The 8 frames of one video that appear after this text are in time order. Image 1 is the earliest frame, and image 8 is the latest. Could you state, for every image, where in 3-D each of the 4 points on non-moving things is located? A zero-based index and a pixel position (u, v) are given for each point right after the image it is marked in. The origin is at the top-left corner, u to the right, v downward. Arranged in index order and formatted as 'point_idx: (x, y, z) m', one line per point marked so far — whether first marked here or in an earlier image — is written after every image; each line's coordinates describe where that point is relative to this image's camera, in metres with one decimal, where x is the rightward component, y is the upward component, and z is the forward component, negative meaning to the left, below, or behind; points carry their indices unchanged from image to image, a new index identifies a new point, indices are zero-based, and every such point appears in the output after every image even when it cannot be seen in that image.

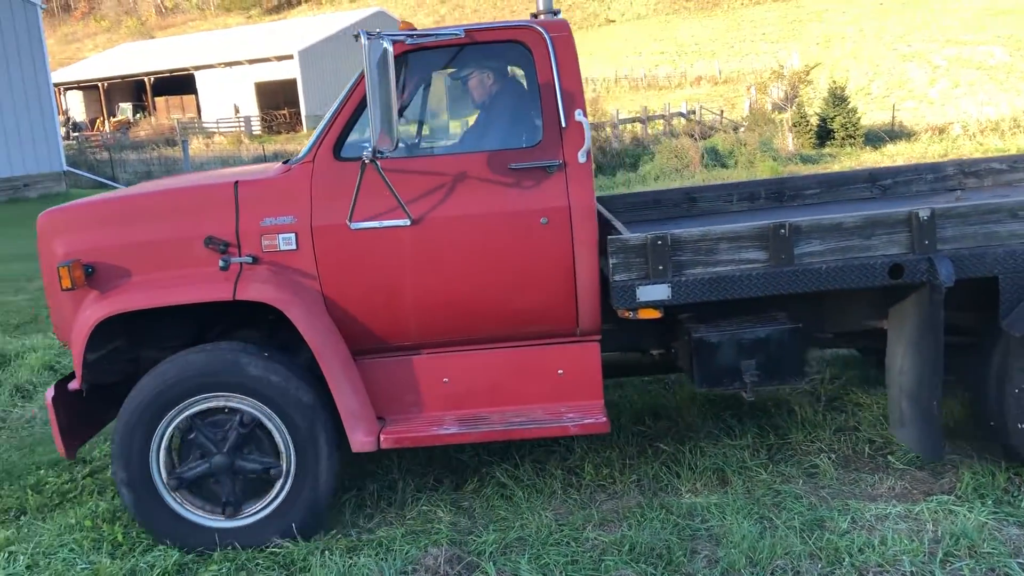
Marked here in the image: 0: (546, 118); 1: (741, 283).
0: (+0.1, +0.7, +3.4) m
1: (+0.9, 0.0, +3.4) m
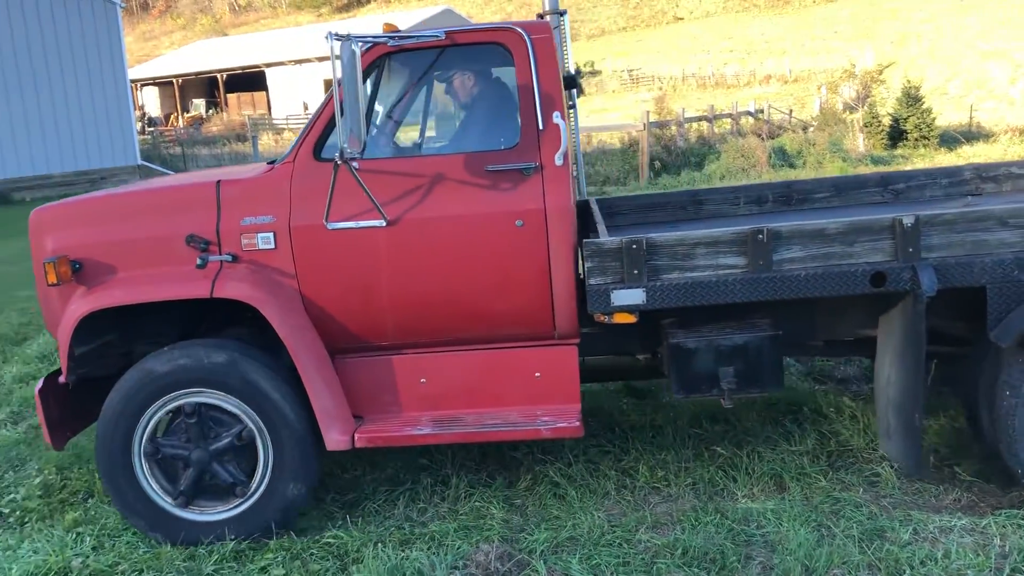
0: (0.0, +0.7, +3.4) m
1: (+0.8, 0.0, +3.3) m
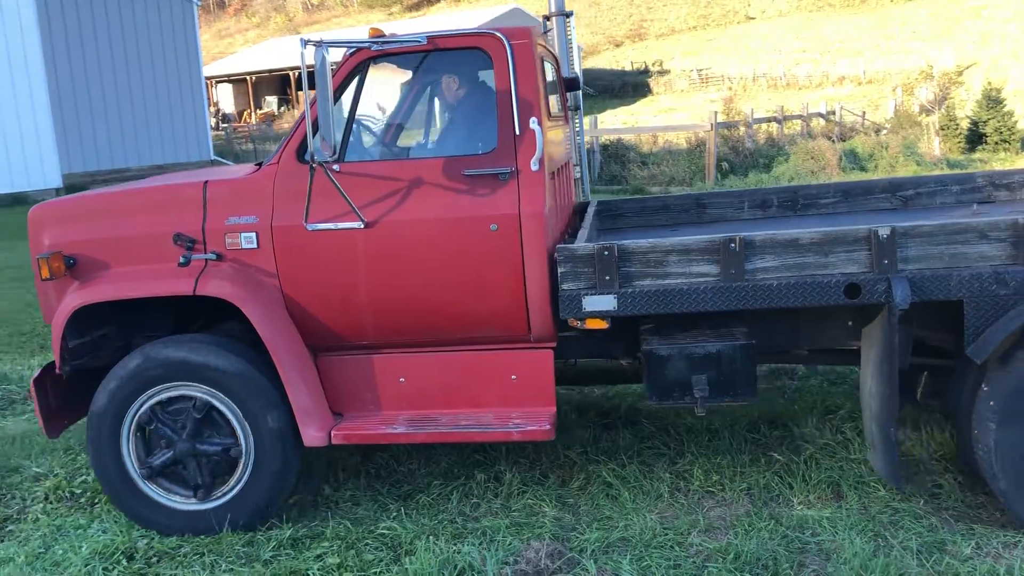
0: (0.0, +0.7, +3.5) m
1: (+0.7, 0.0, +3.3) m
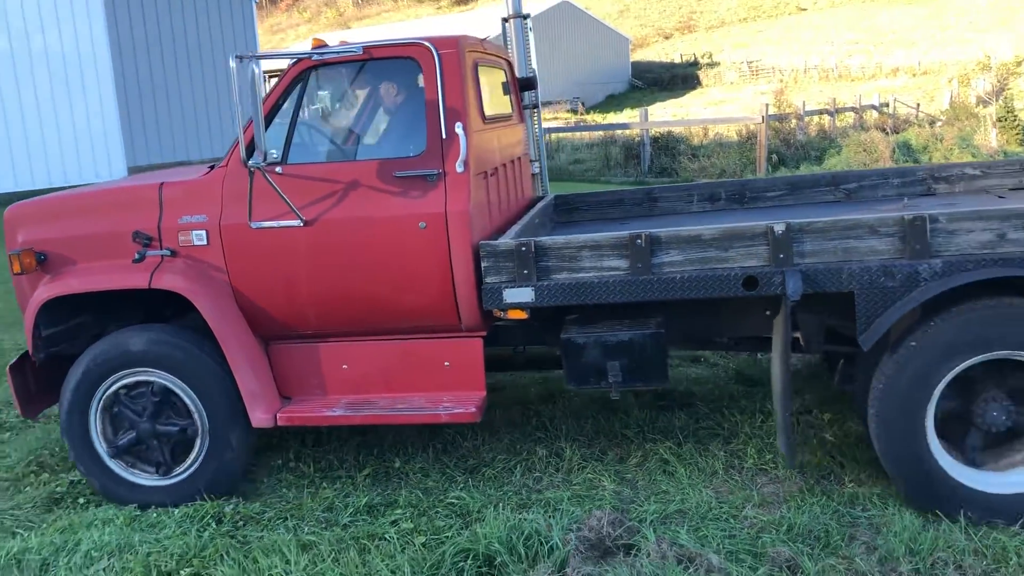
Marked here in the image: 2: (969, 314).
0: (-0.4, +0.7, +3.7) m
1: (+0.4, 0.0, +3.6) m
2: (+1.7, -0.1, +3.3) m
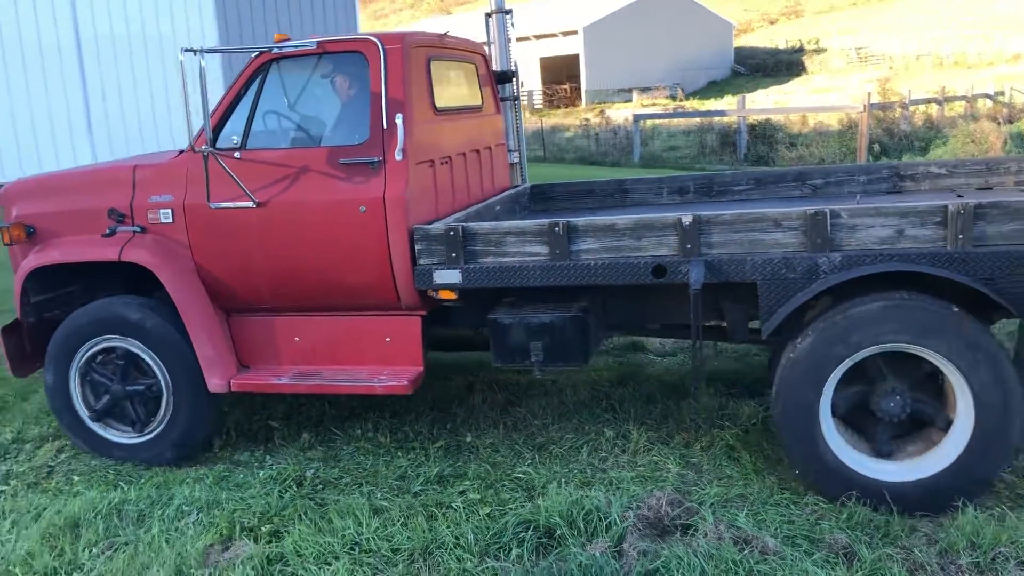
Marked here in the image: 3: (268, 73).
0: (-0.6, +0.8, +4.0) m
1: (+0.1, +0.1, +3.8) m
2: (+1.4, -0.1, +3.4) m
3: (-1.2, +1.0, +4.1) m
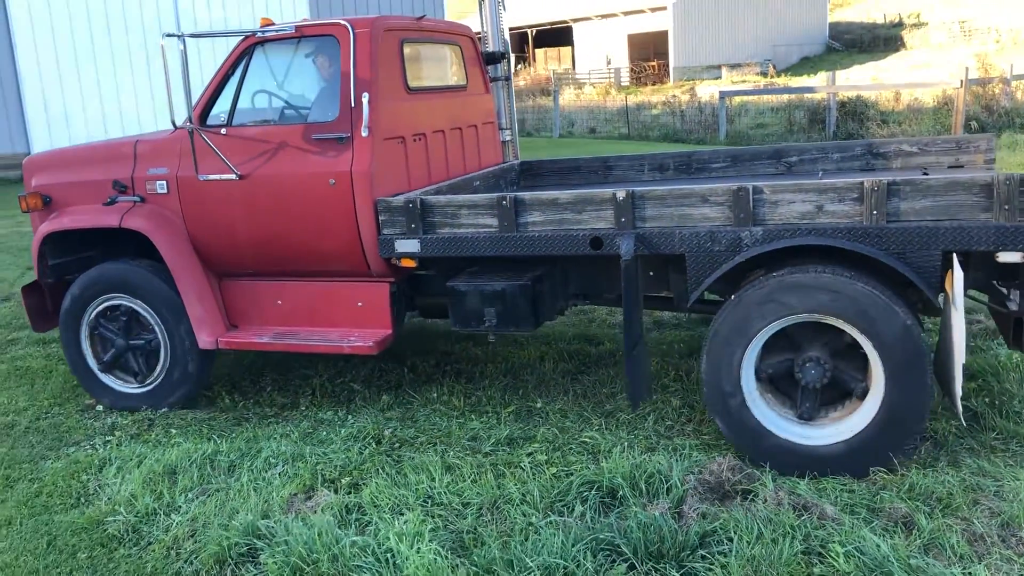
0: (-0.8, +1.0, +4.3) m
1: (-0.2, +0.2, +4.0) m
2: (+1.1, 0.0, +3.5) m
3: (-1.4, +1.2, +4.5) m
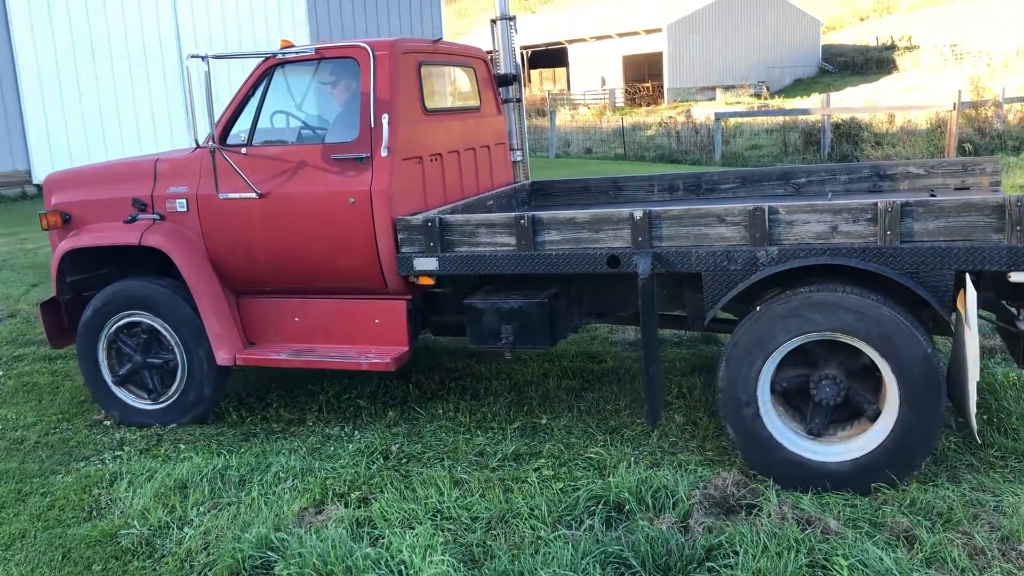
0: (-0.8, +0.9, +4.3) m
1: (-0.1, +0.1, +4.1) m
2: (+1.2, 0.0, +3.6) m
3: (-1.3, +1.1, +4.5) m
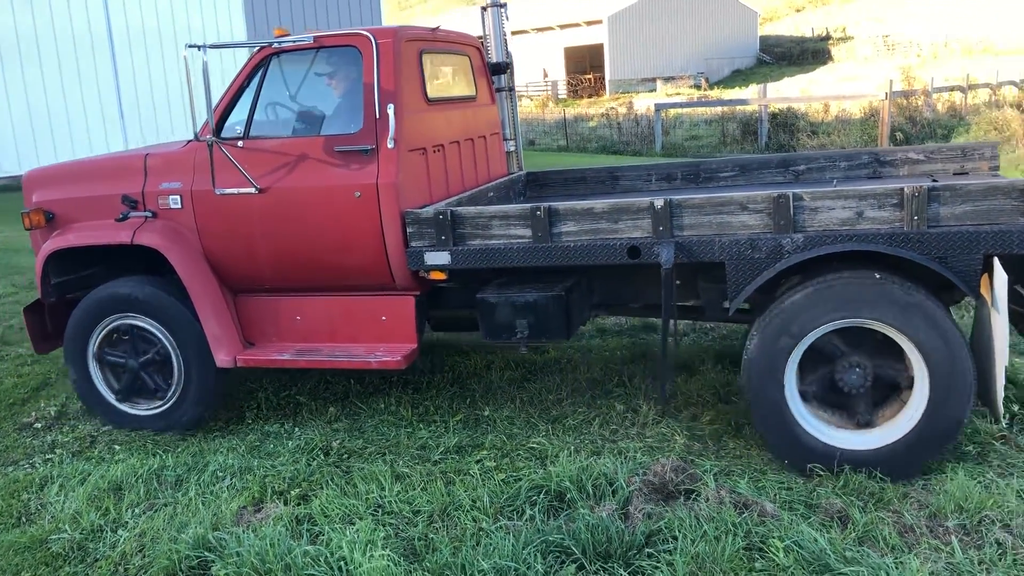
0: (-0.7, +0.9, +4.2) m
1: (0.0, +0.2, +4.0) m
2: (+1.3, 0.0, +3.6) m
3: (-1.2, +1.1, +4.4) m
